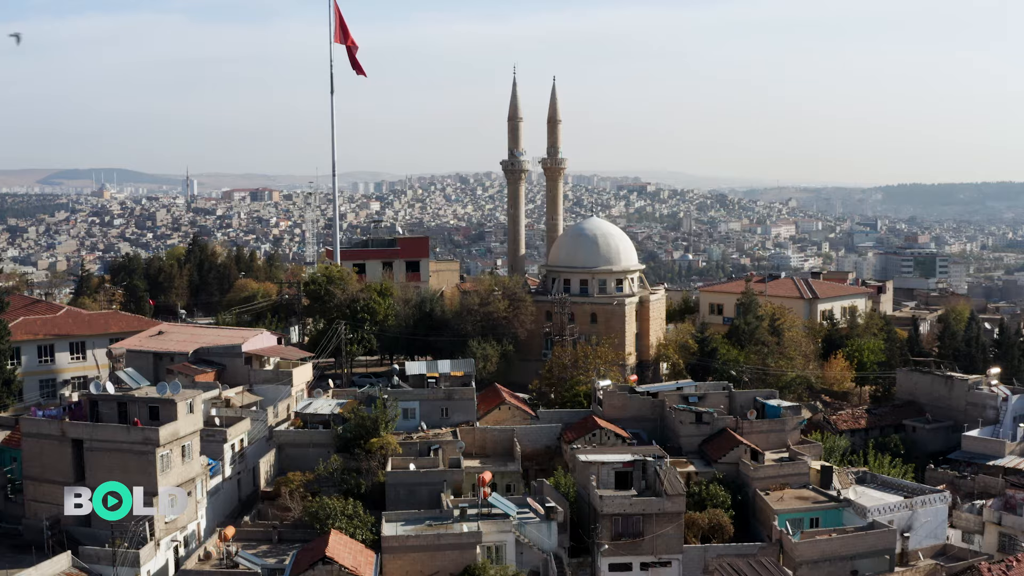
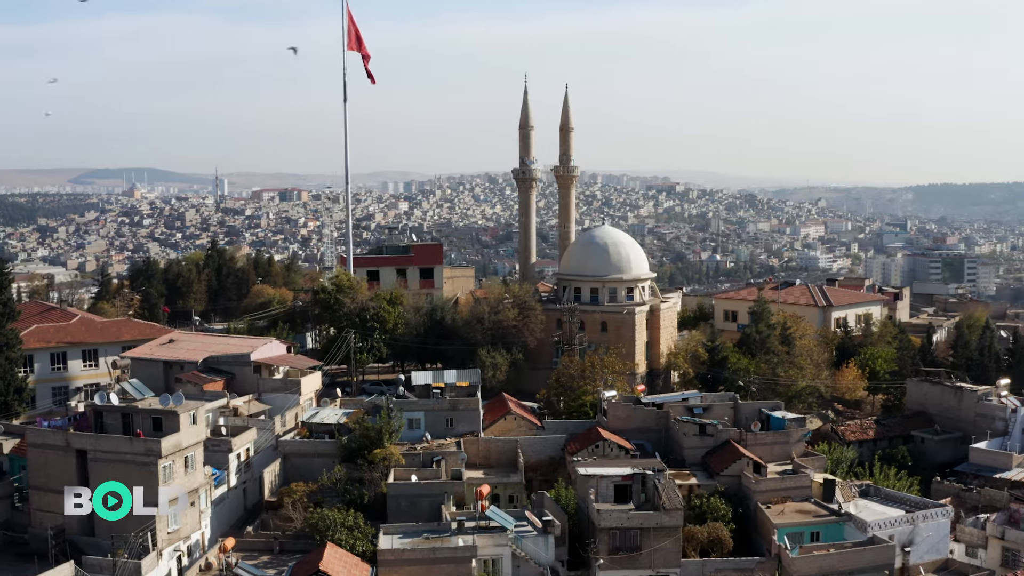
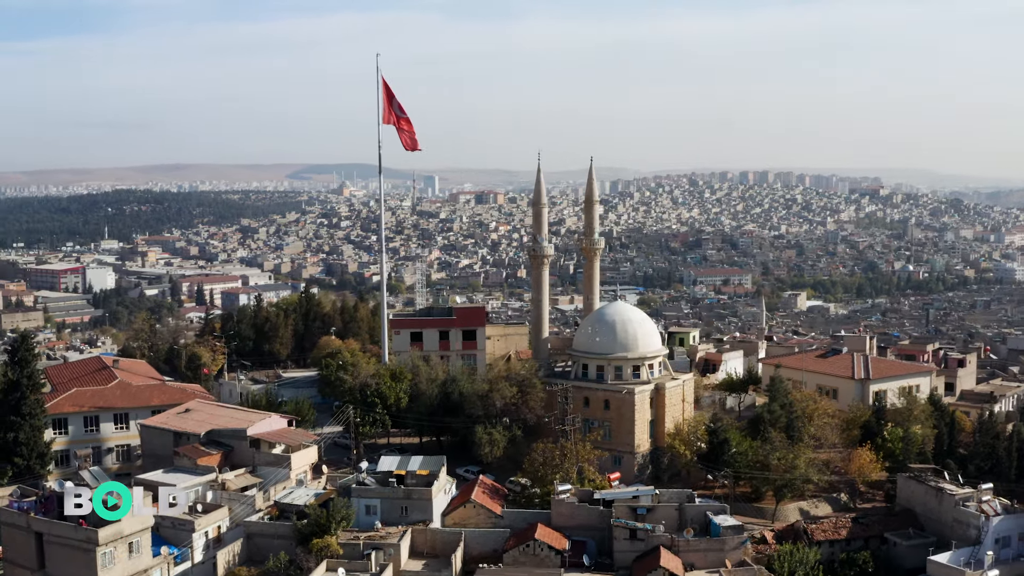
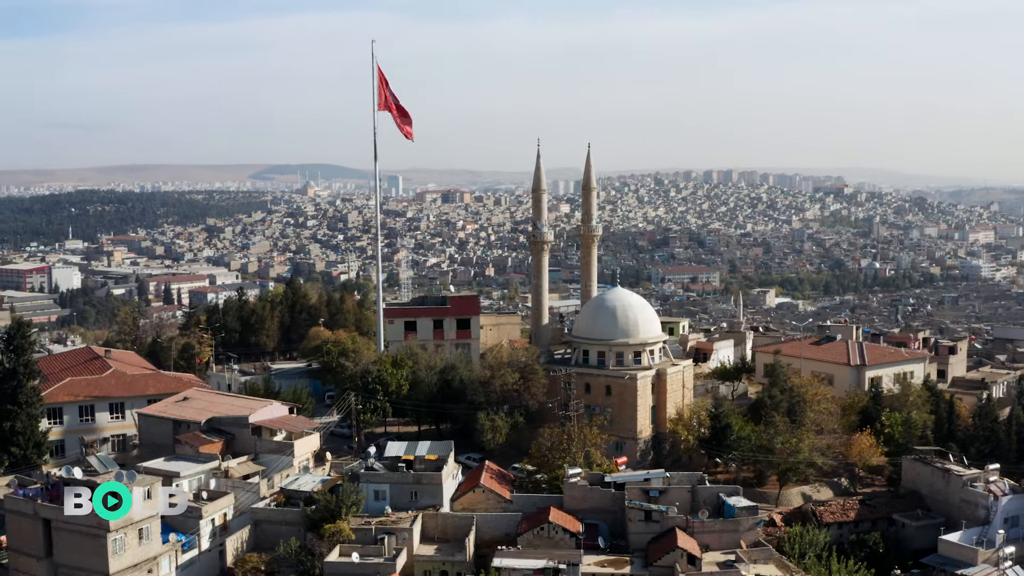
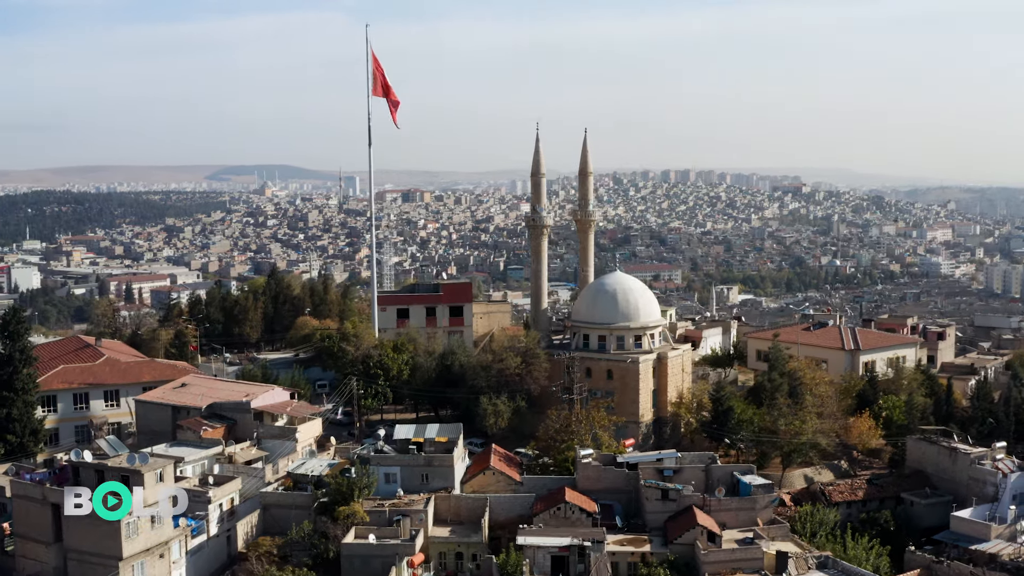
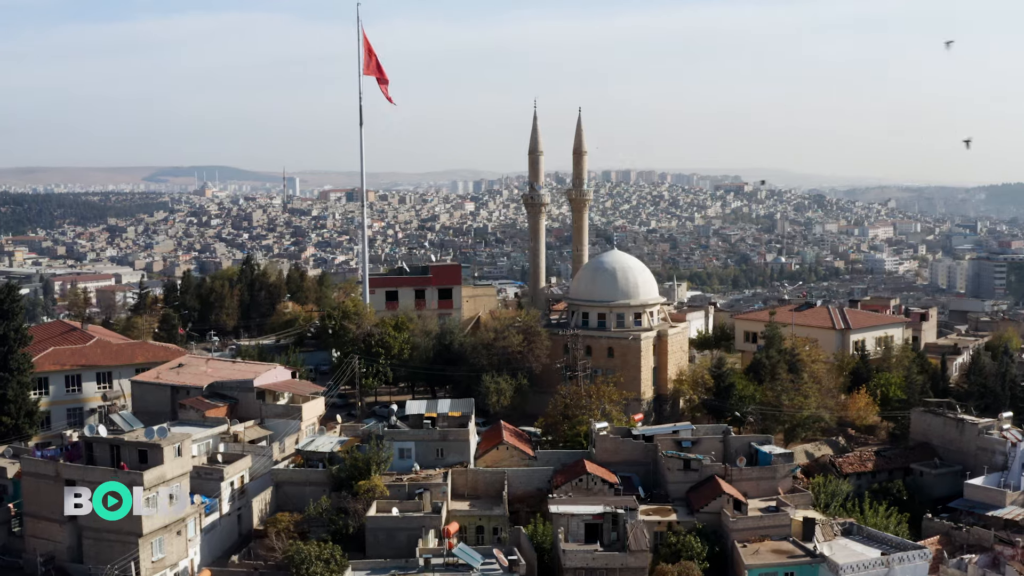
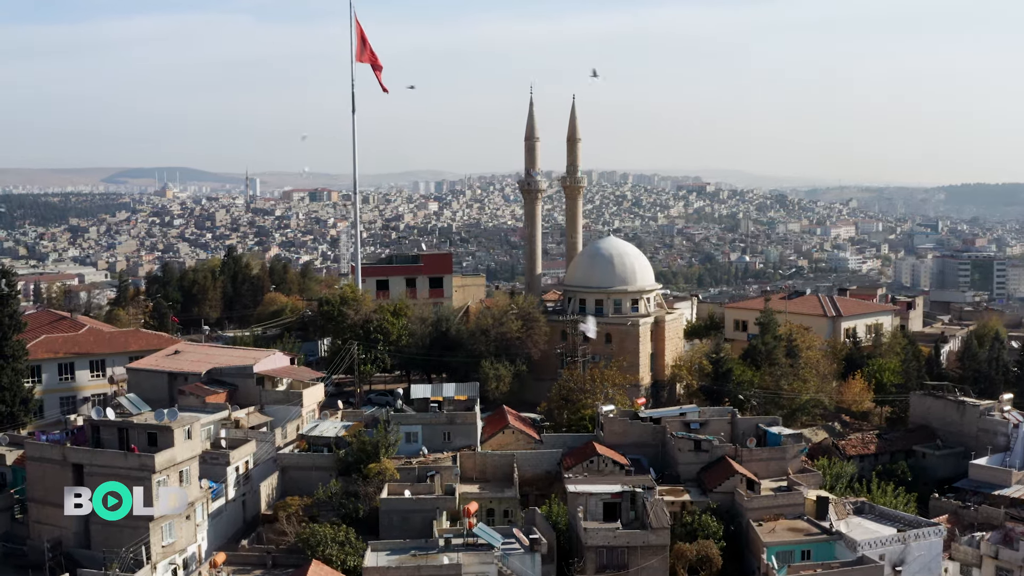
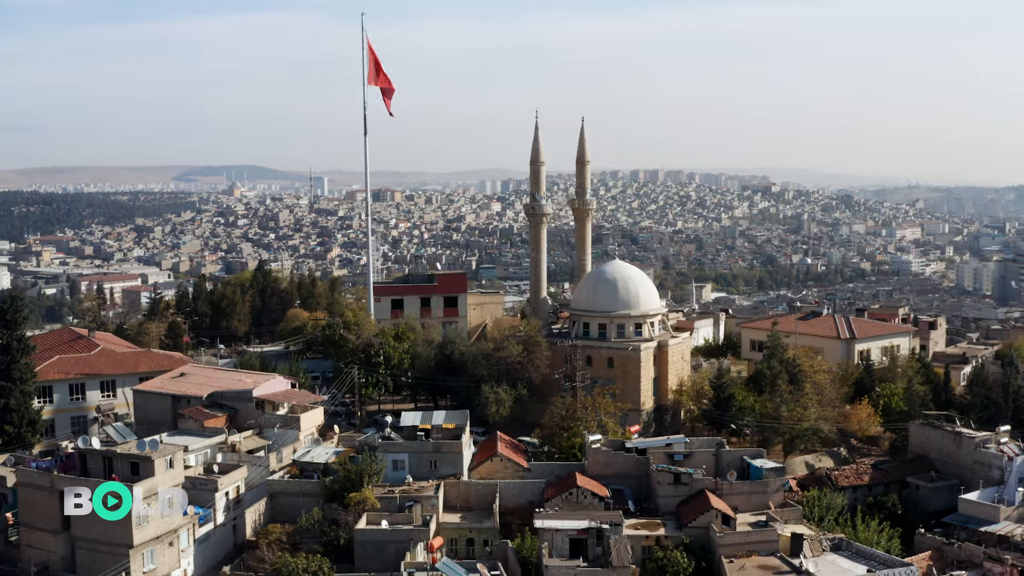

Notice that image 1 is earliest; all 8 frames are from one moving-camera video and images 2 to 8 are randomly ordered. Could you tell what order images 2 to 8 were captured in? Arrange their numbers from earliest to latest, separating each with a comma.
2, 7, 6, 8, 5, 4, 3
